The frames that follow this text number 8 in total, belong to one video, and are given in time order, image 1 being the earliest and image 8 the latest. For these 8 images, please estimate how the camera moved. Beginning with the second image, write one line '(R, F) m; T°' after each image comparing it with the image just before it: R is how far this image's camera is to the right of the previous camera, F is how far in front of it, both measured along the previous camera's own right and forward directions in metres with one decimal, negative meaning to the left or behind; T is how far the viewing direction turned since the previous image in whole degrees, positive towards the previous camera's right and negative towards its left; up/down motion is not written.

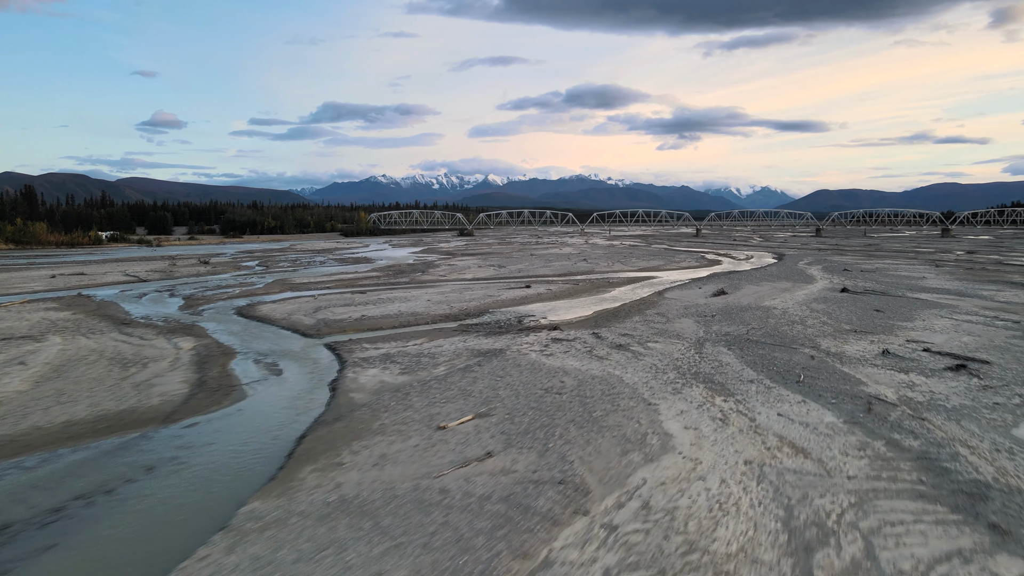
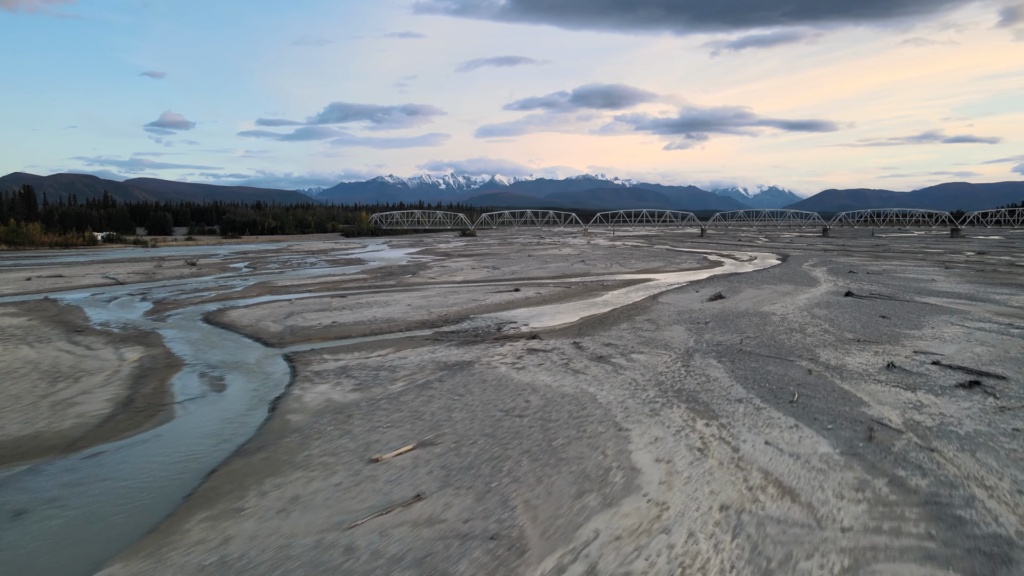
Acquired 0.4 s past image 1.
(+0.4, +0.7) m; -1°
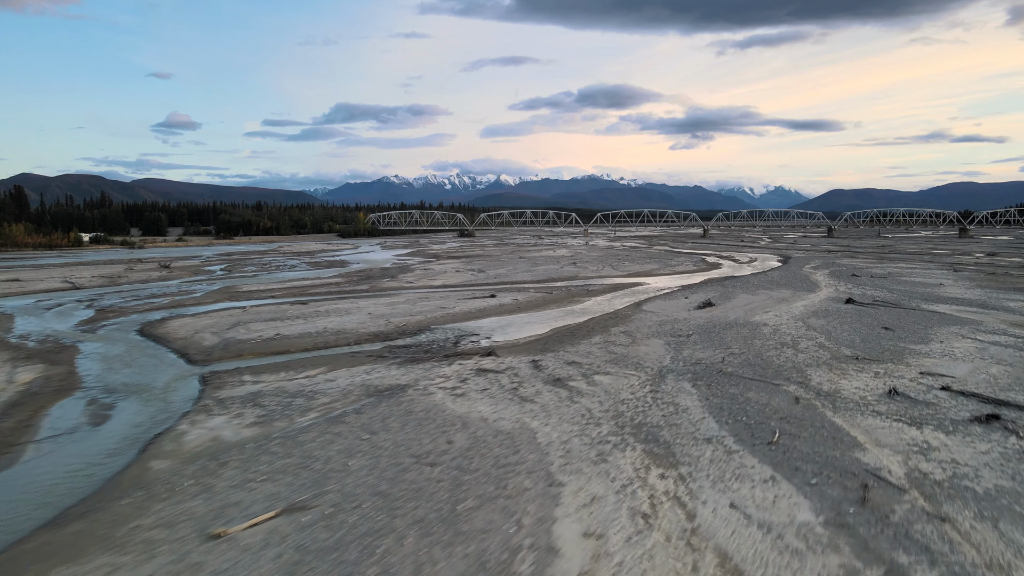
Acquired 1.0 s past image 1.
(+0.6, +1.1) m; 0°
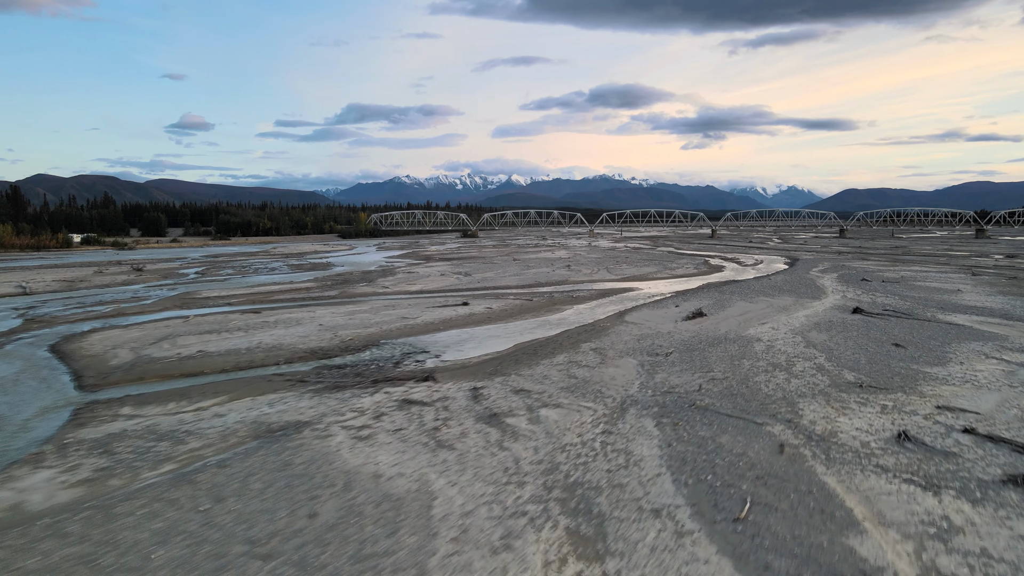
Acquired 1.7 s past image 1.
(+0.7, +1.3) m; -1°
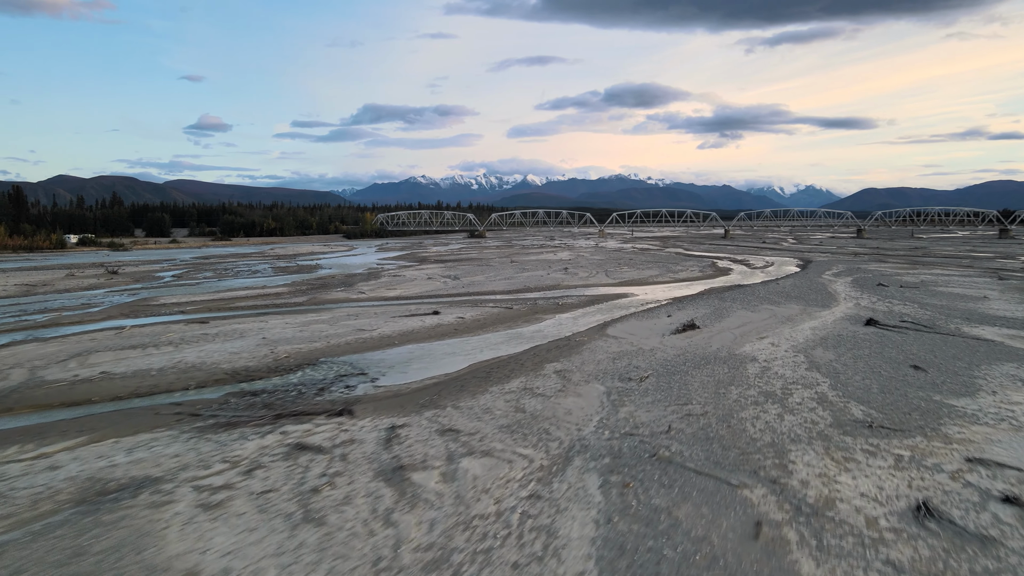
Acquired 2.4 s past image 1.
(+0.7, +1.3) m; -1°
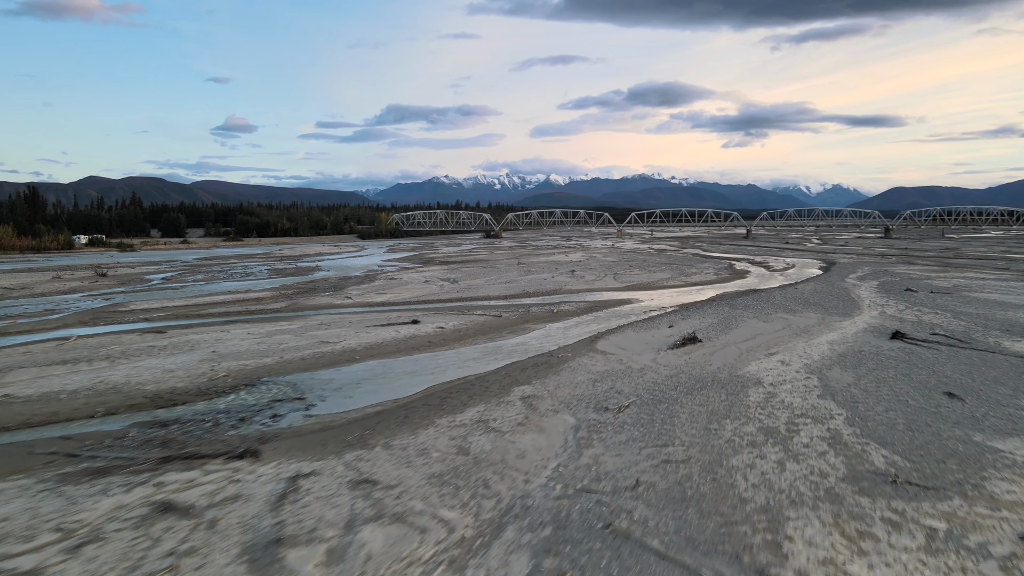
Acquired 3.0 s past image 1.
(+0.6, +1.1) m; -2°
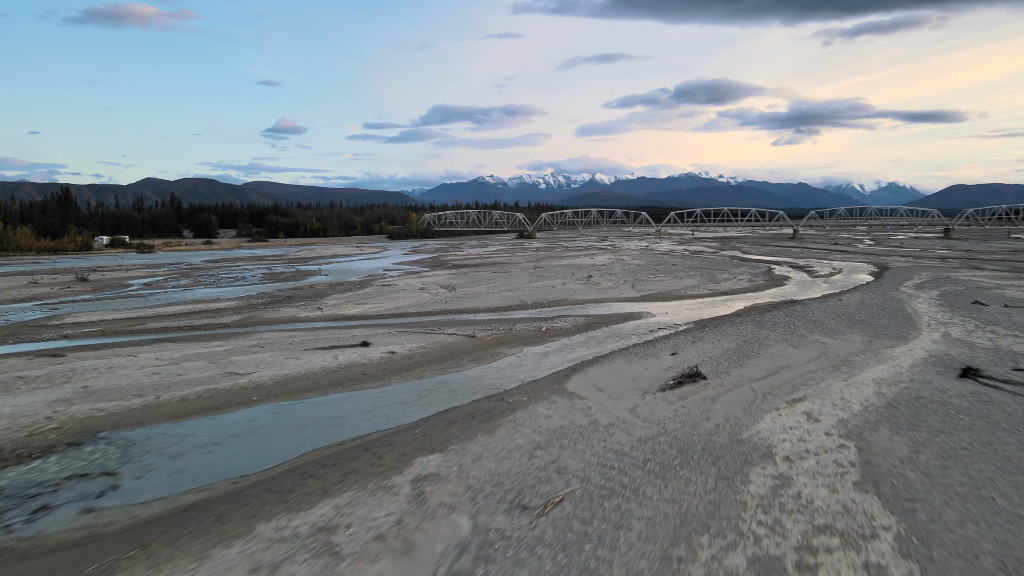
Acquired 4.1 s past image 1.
(+1.0, +2.1) m; -3°
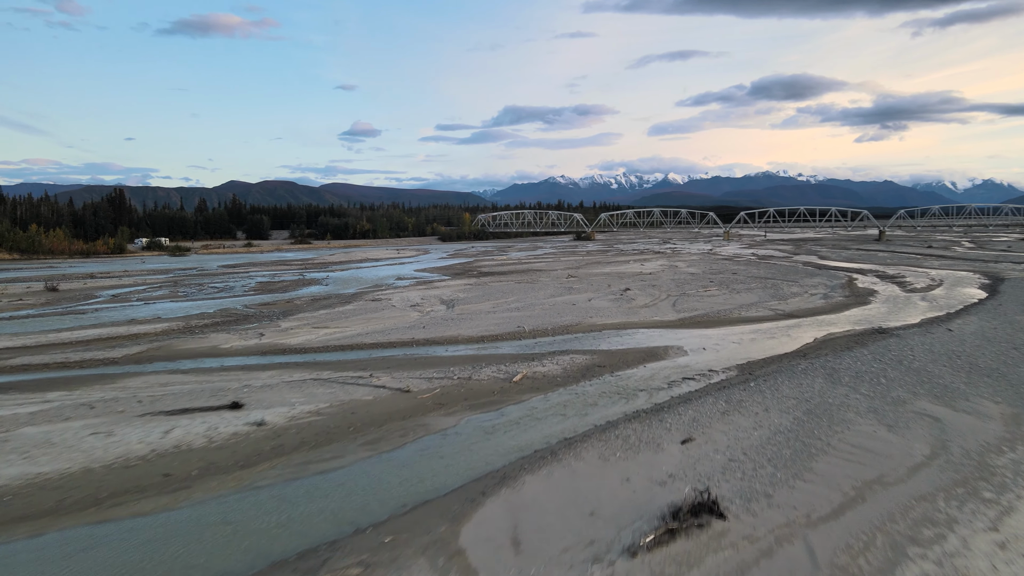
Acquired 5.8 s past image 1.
(+1.2, +3.3) m; -5°
